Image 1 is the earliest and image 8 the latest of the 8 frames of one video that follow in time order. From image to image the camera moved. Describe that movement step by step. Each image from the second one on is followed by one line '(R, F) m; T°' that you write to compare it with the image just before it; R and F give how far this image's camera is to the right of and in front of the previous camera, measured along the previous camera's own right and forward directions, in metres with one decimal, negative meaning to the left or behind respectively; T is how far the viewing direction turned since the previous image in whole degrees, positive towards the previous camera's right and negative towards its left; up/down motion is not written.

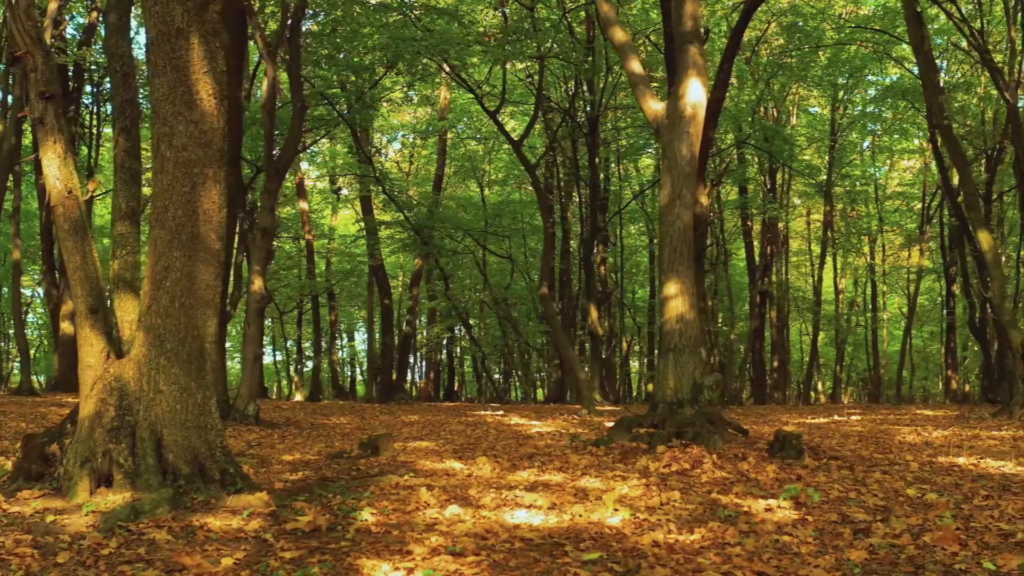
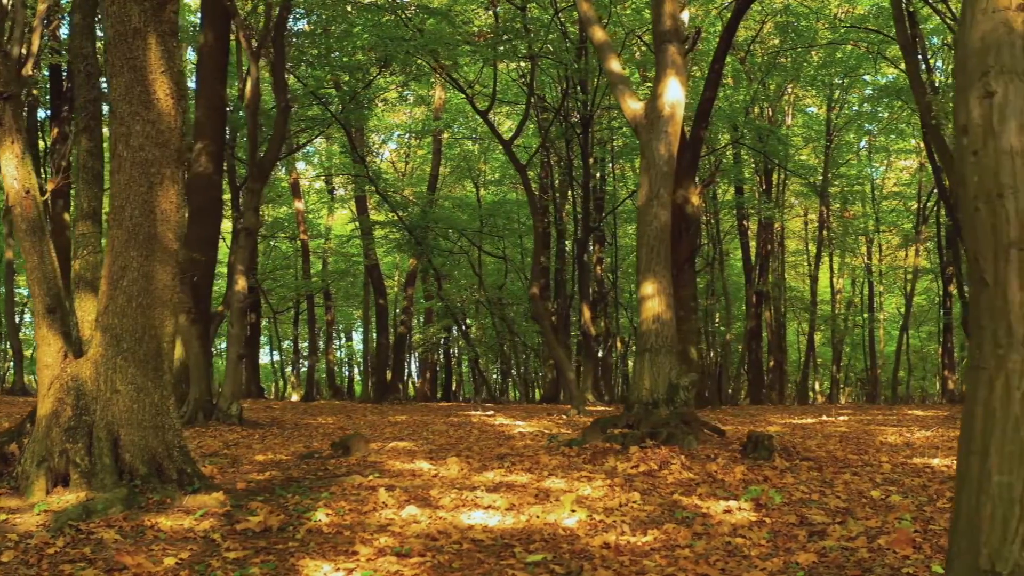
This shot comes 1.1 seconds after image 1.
(+0.4, 0.0) m; -1°
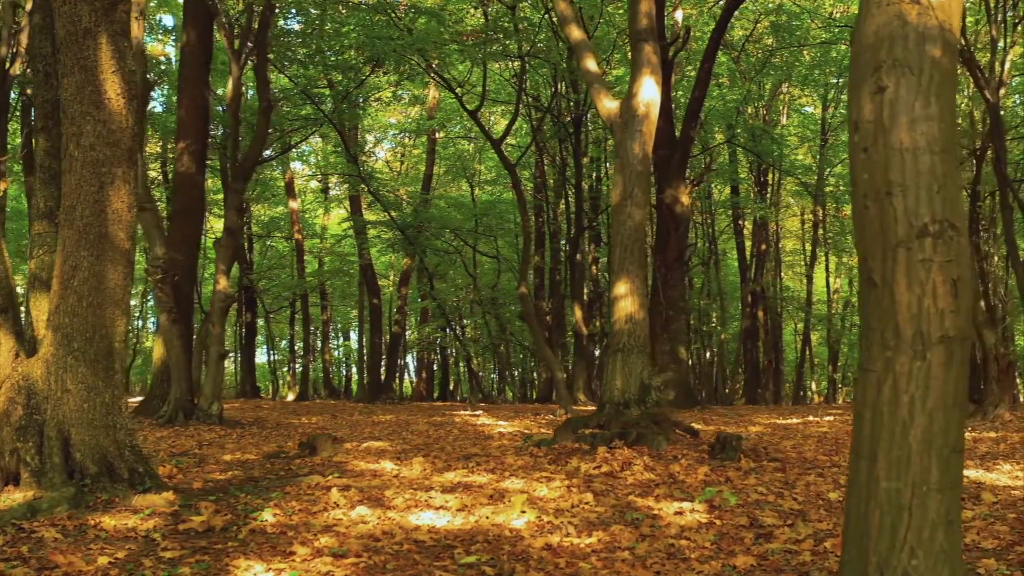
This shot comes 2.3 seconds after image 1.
(+0.4, 0.0) m; -1°
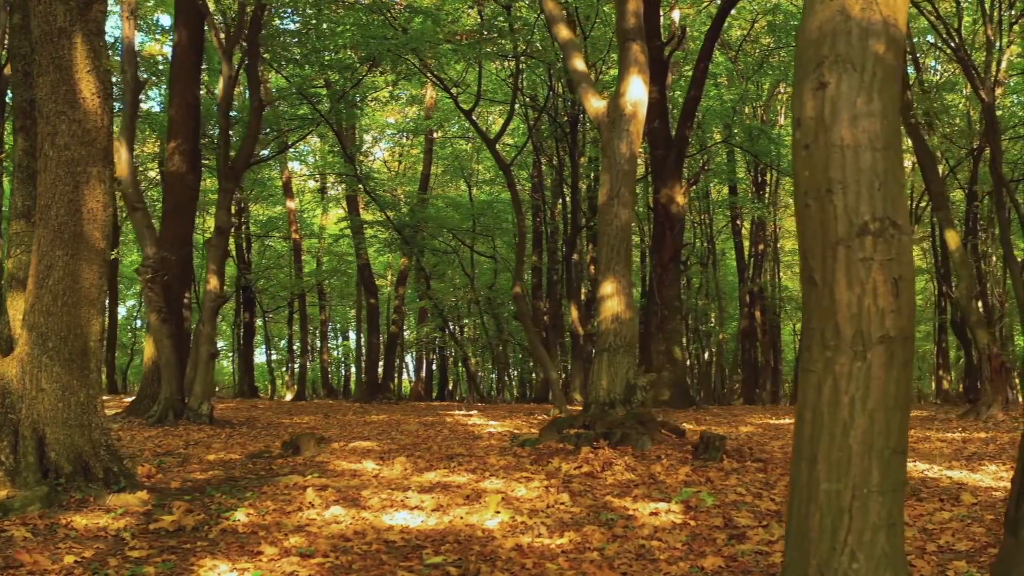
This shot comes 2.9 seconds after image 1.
(+0.2, 0.0) m; 0°
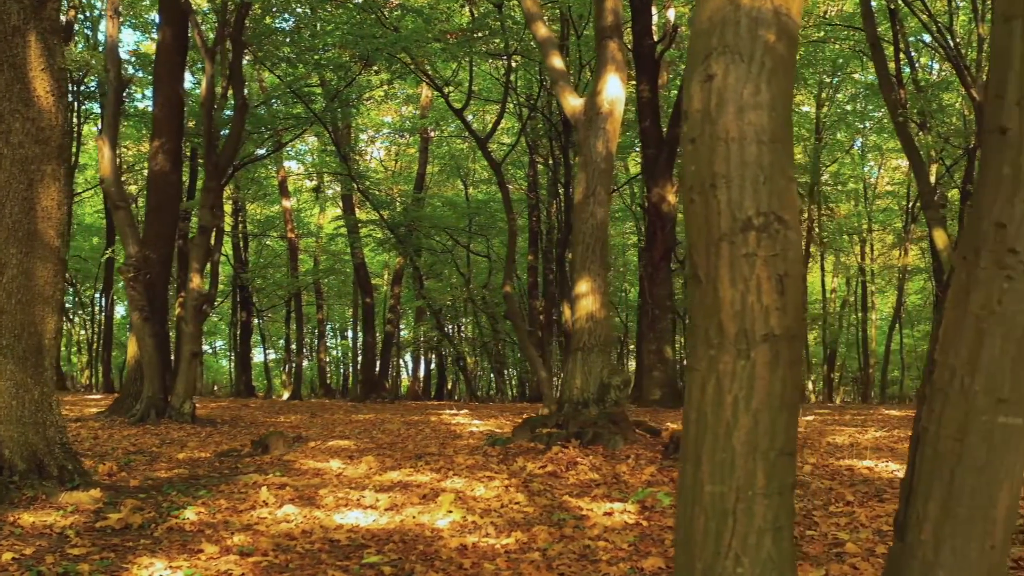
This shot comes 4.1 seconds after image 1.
(+0.4, 0.0) m; -1°
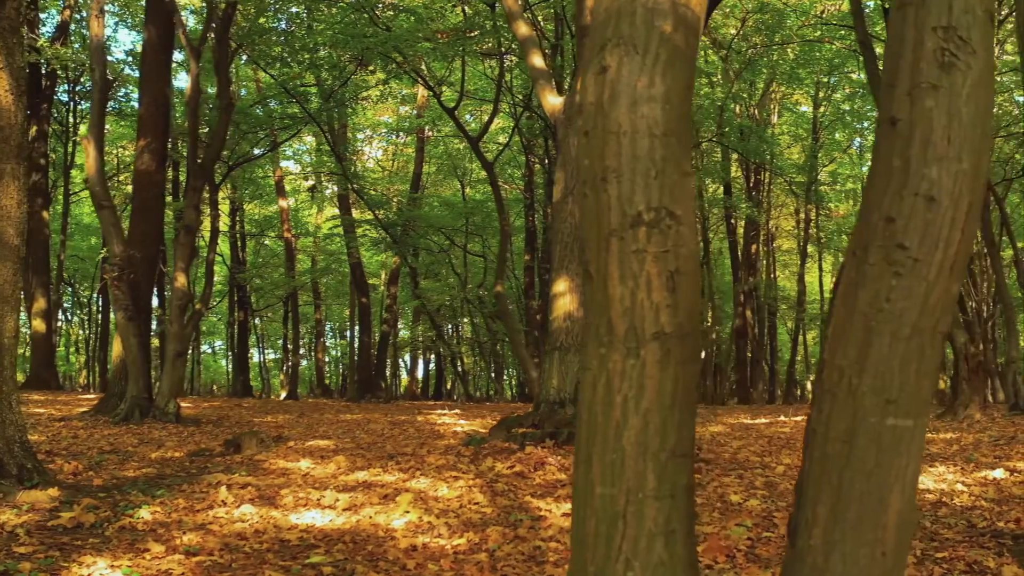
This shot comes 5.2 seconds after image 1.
(+0.4, 0.0) m; -1°
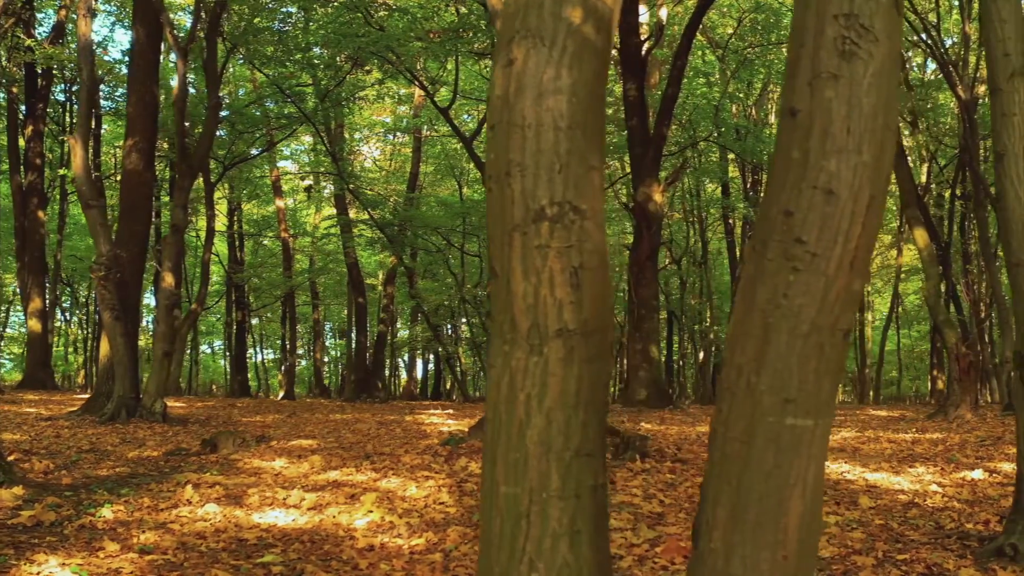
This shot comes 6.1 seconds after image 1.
(+0.3, 0.0) m; -1°
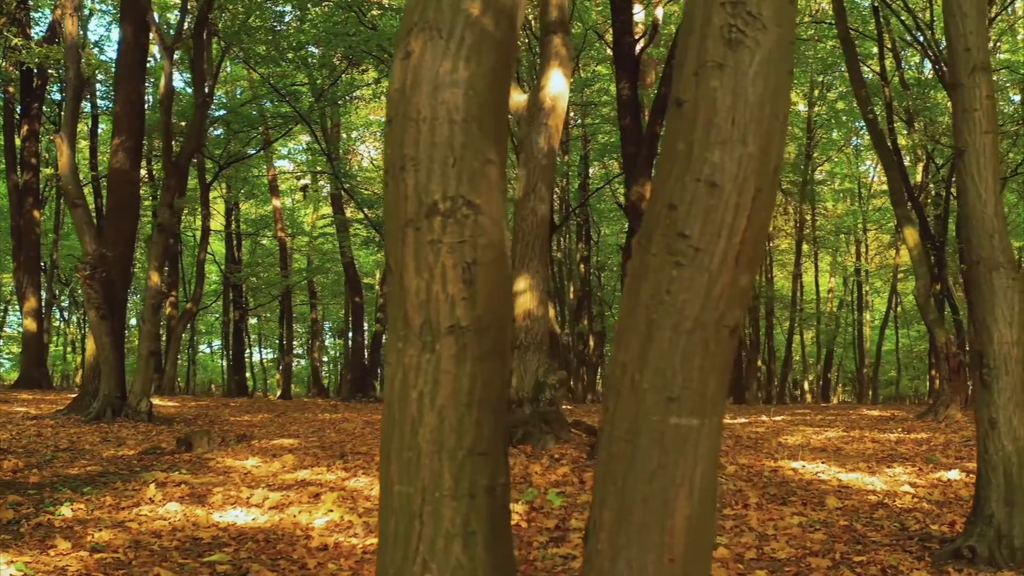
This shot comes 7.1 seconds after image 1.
(+0.3, 0.0) m; -1°
